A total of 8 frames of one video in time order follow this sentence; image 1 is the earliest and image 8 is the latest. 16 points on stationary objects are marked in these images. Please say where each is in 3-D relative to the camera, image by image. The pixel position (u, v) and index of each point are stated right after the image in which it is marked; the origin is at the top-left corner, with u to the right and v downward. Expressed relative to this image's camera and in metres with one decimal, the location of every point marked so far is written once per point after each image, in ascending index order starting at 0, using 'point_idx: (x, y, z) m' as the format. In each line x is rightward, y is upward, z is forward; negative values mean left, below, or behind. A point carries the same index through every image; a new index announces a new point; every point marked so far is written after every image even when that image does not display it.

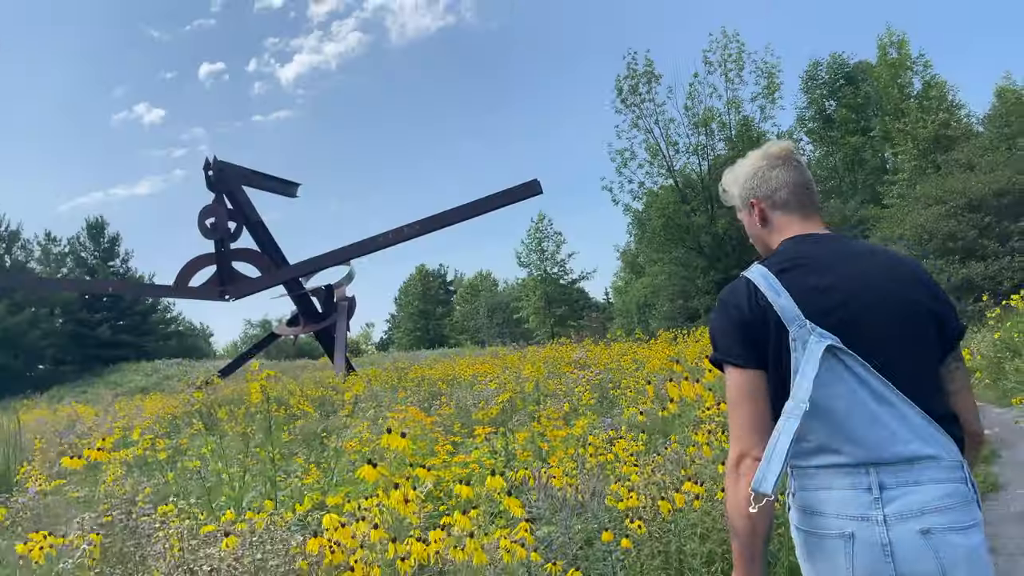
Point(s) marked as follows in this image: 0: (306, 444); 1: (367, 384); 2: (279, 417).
0: (-1.7, -1.3, +6.9) m
1: (-2.2, -1.5, +12.4) m
2: (-2.8, -1.6, +9.4) m
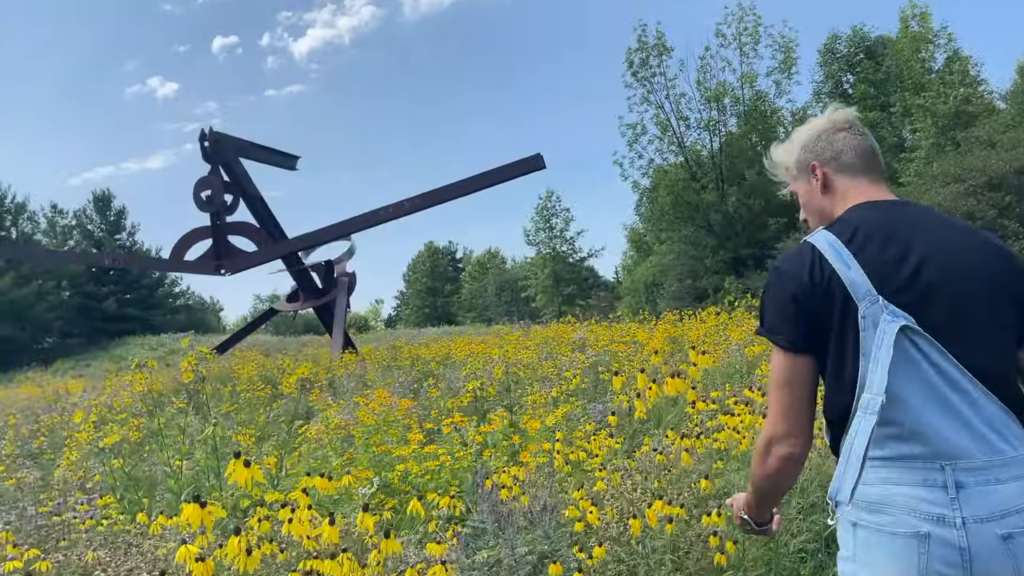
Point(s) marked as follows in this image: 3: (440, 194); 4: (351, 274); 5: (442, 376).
0: (-1.9, -1.1, +6.5) m
1: (-2.3, -1.1, +12.0) m
2: (-2.9, -1.3, +9.0) m
3: (-1.3, +1.8, +15.0) m
4: (-3.8, +0.3, +18.9) m
5: (-0.8, -1.0, +9.3) m
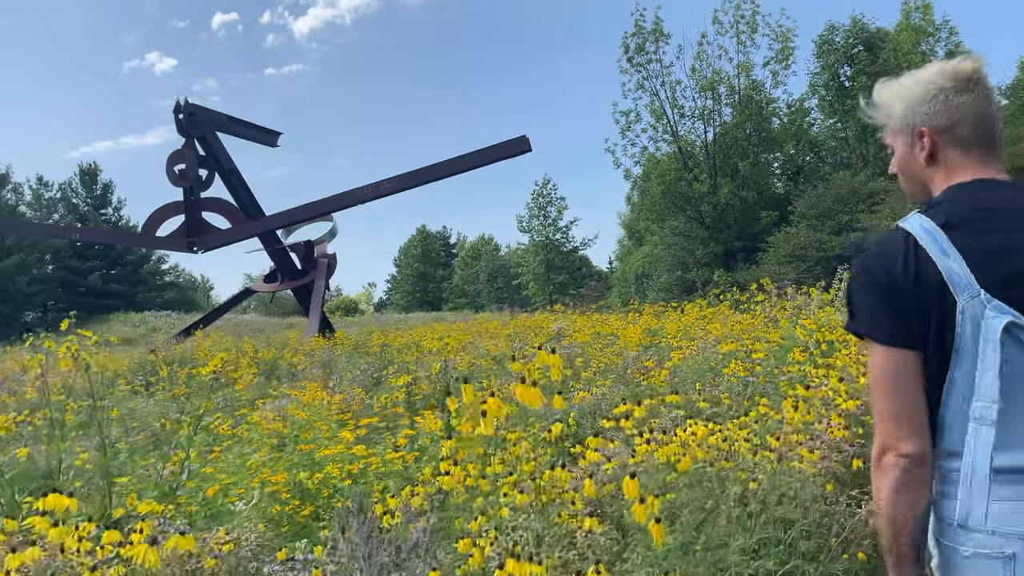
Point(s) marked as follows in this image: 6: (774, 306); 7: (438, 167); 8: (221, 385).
0: (-2.2, -1.0, +6.1) m
1: (-2.7, -0.9, +11.6) m
2: (-3.2, -1.1, +8.6) m
3: (-1.6, +2.1, +14.5) m
4: (-4.2, +0.7, +18.5) m
5: (-1.2, -0.9, +8.9) m
6: (+3.6, -0.2, +11.0) m
7: (-1.3, +2.2, +14.5) m
8: (-3.2, -1.1, +8.9) m
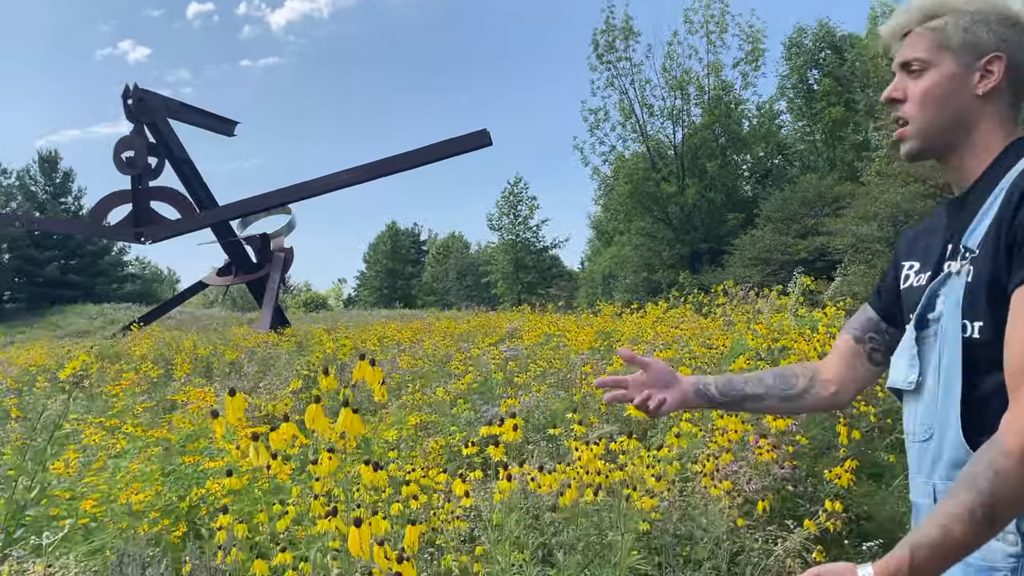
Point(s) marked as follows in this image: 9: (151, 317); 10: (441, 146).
0: (-2.7, -0.9, +5.6) m
1: (-3.3, -0.8, +11.1) m
2: (-3.8, -1.0, +8.1) m
3: (-2.3, +2.2, +14.1) m
4: (-5.0, +0.9, +17.9) m
5: (-1.8, -0.8, +8.5) m
6: (+3.0, -0.3, +10.7) m
7: (-2.0, +2.3, +14.0) m
8: (-3.8, -1.0, +8.4) m
9: (-7.7, -0.6, +16.8) m
10: (-1.2, +2.5, +13.8) m
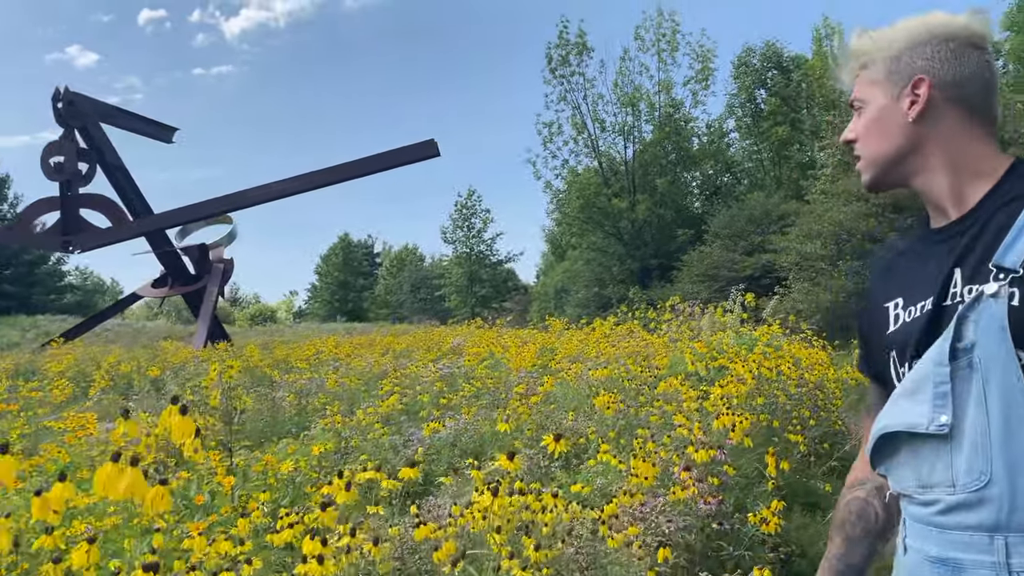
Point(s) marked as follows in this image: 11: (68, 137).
0: (-3.2, -1.0, +5.1) m
1: (-4.1, -1.0, +10.6) m
2: (-4.4, -1.1, +7.6) m
3: (-3.3, +1.9, +13.7) m
4: (-6.2, +0.6, +17.3) m
5: (-2.4, -1.0, +8.0) m
6: (+2.2, -0.5, +10.5) m
7: (-2.9, +2.0, +13.6) m
8: (-4.5, -1.1, +7.9) m
9: (-8.8, -0.8, +16.1) m
10: (-2.2, +2.2, +13.5) m
11: (-8.2, +2.8, +14.7) m
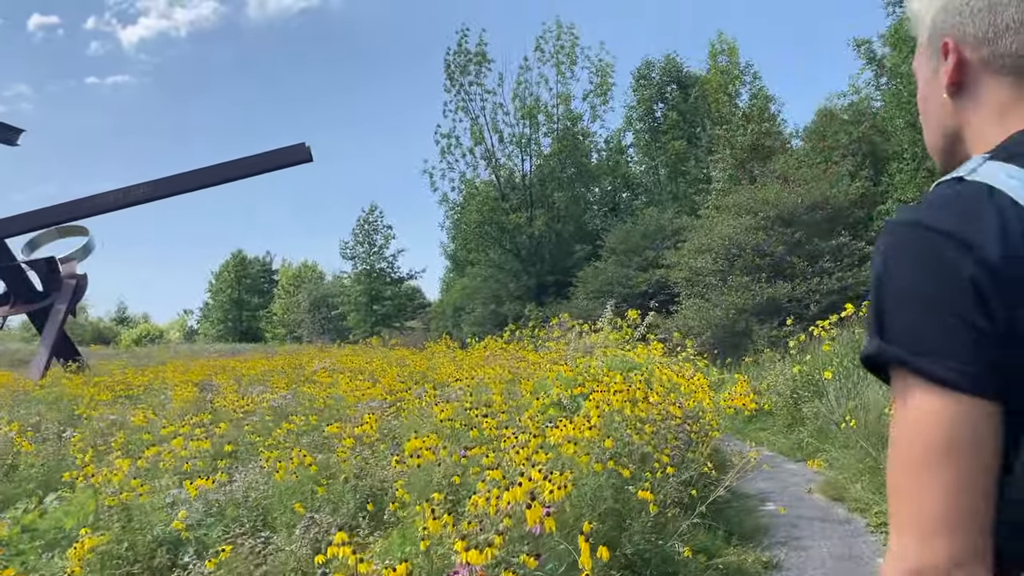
0: (-4.1, -1.1, +3.8) m
1: (-5.7, -1.2, +9.1) m
2: (-5.7, -1.2, +6.1) m
3: (-5.2, +1.7, +12.3) m
4: (-8.5, +0.2, +15.6) m
5: (-3.7, -1.1, +6.8) m
6: (+0.6, -0.7, +9.8) m
7: (-4.9, +1.8, +12.4) m
8: (-5.7, -1.3, +6.4) m
9: (-10.9, -1.2, +14.1) m
10: (-4.1, +2.0, +12.3) m
11: (-10.2, +2.5, +12.8) m
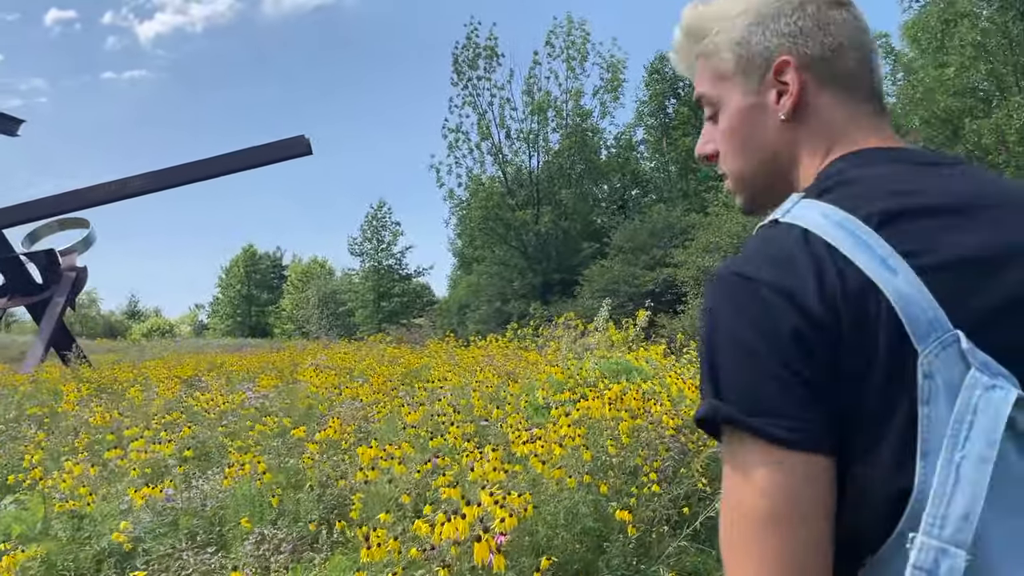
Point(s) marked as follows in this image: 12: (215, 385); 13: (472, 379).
0: (-4.3, -1.0, +3.6) m
1: (-5.7, -1.1, +8.9) m
2: (-5.7, -1.1, +5.9) m
3: (-5.1, +1.8, +12.1) m
4: (-8.4, +0.4, +15.5) m
5: (-3.8, -1.0, +6.5) m
6: (+0.6, -0.7, +9.5) m
7: (-4.8, +1.9, +12.1) m
8: (-5.8, -1.2, +6.2) m
9: (-10.9, -1.0, +13.9) m
10: (-4.0, +2.0, +12.0) m
11: (-10.1, +2.6, +12.7) m
12: (-3.1, -1.0, +8.2) m
13: (-0.3, -0.8, +6.8) m
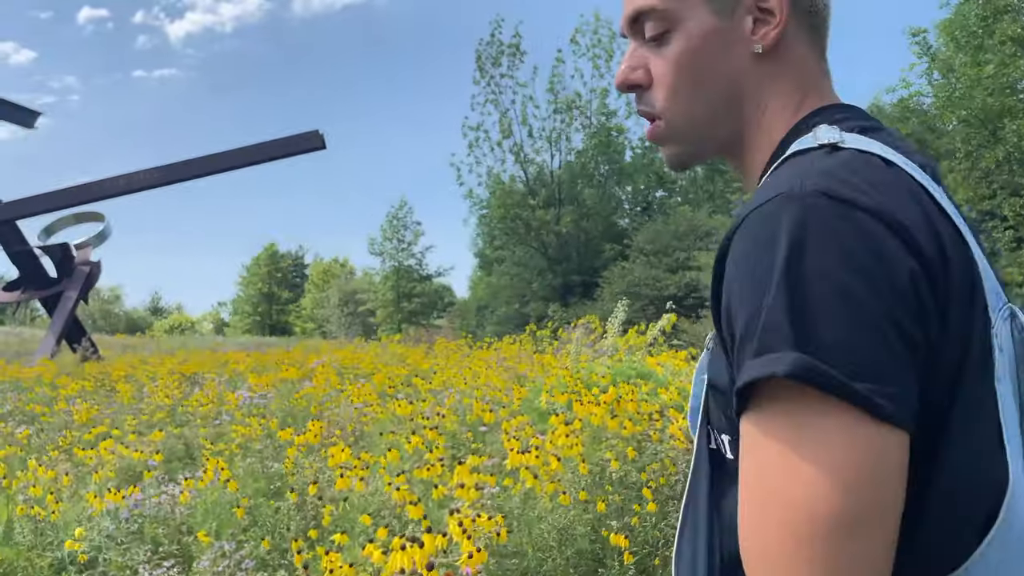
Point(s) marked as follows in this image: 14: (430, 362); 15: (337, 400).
0: (-4.2, -0.9, +3.3) m
1: (-5.6, -1.0, +8.7) m
2: (-5.7, -1.0, +5.6) m
3: (-4.8, +1.8, +11.9) m
4: (-8.1, +0.5, +15.3) m
5: (-3.7, -1.0, +6.2) m
6: (+0.8, -0.7, +9.1) m
7: (-4.5, +1.9, +11.9) m
8: (-5.7, -1.1, +5.9) m
9: (-10.6, -0.9, +13.8) m
10: (-3.7, +2.1, +11.8) m
11: (-9.8, +2.8, +12.5) m
12: (-2.9, -0.9, +7.9) m
13: (-0.2, -0.7, +6.5) m
14: (-1.0, -0.9, +10.0) m
15: (-1.1, -0.8, +5.8) m
